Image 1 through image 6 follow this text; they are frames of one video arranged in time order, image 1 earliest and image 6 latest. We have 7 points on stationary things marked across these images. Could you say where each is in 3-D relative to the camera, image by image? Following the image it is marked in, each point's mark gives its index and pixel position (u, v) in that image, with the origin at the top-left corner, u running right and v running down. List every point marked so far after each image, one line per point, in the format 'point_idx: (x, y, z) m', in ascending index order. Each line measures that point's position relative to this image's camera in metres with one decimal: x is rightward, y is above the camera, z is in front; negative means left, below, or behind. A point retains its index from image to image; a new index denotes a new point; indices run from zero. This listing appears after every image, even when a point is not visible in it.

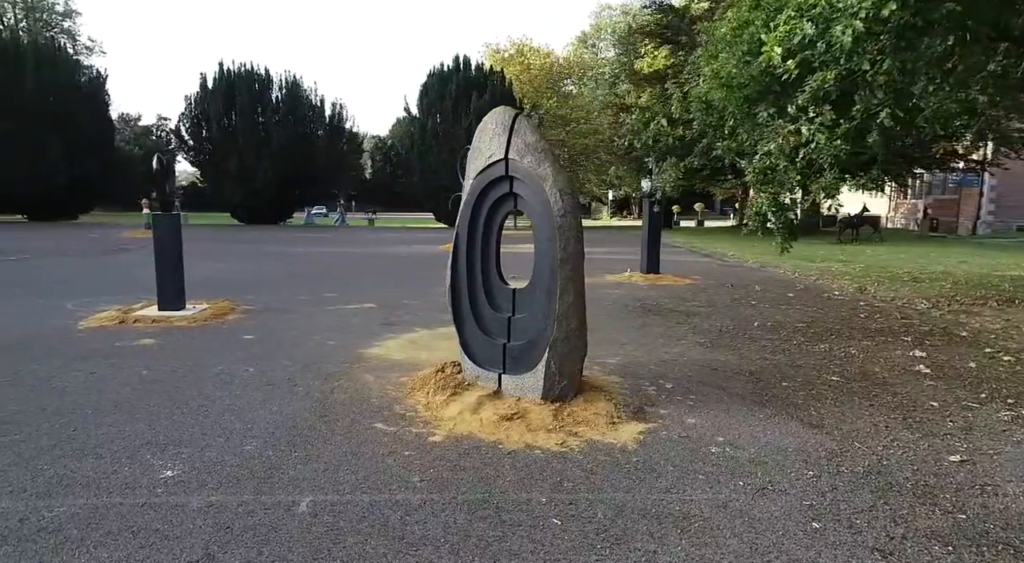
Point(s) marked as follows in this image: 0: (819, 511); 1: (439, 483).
0: (+1.4, -1.0, +3.1) m
1: (-0.4, -1.0, +3.3) m
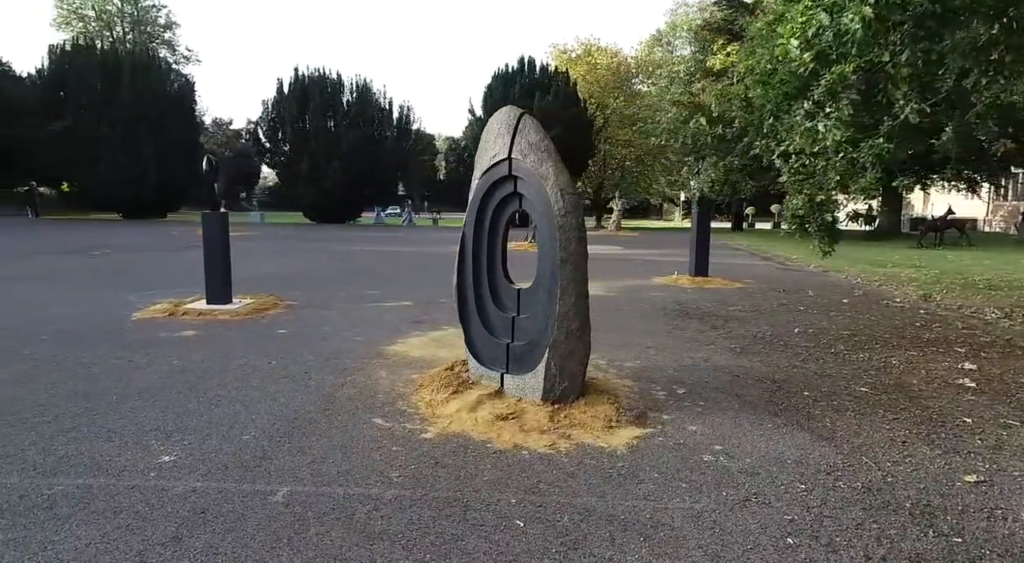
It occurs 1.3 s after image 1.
0: (+1.2, -1.0, +2.9) m
1: (-0.5, -1.0, +3.3) m
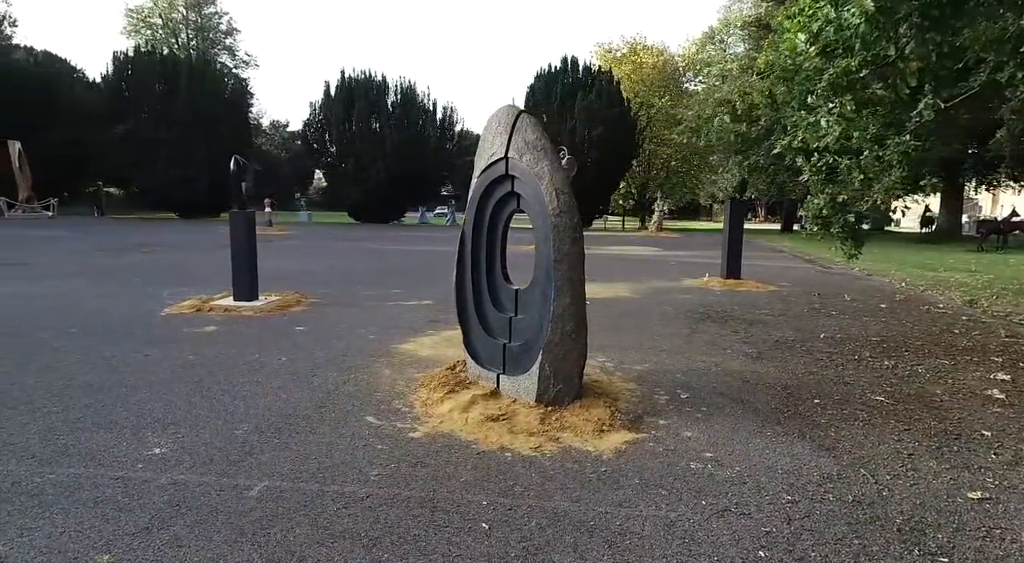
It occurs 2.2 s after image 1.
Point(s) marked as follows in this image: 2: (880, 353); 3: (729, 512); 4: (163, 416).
0: (+1.1, -1.1, +2.8) m
1: (-0.6, -1.0, +3.3) m
2: (+3.4, -0.7, +6.3) m
3: (+1.0, -1.0, +3.0) m
4: (-2.2, -0.8, +4.2) m
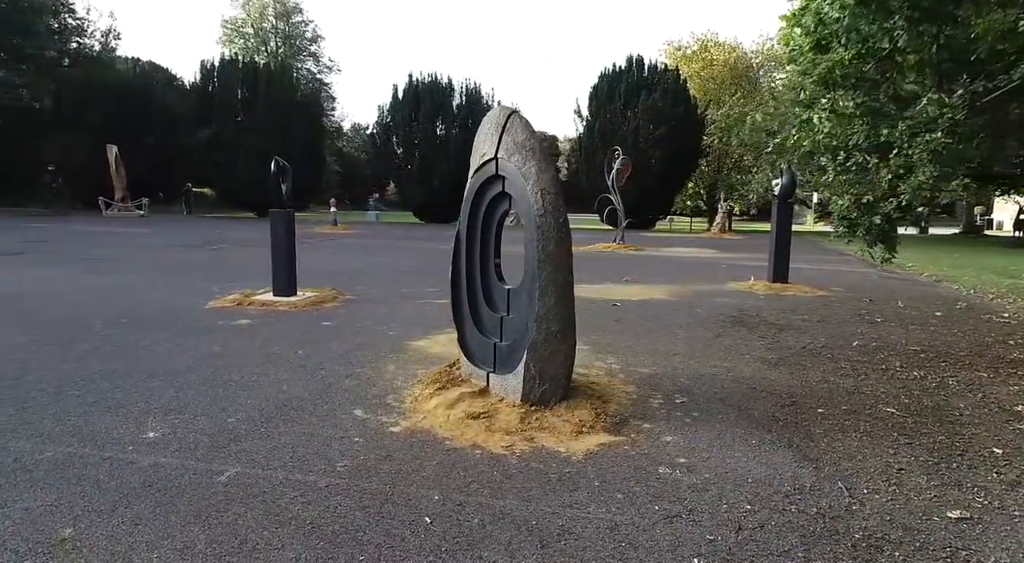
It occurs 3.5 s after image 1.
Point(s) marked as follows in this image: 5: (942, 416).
0: (+0.8, -1.1, +2.7) m
1: (-0.8, -1.0, +3.4) m
2: (+3.5, -0.7, +6.0) m
3: (+0.7, -1.0, +3.0) m
4: (-2.3, -0.8, +4.5) m
5: (+2.9, -0.9, +4.5) m
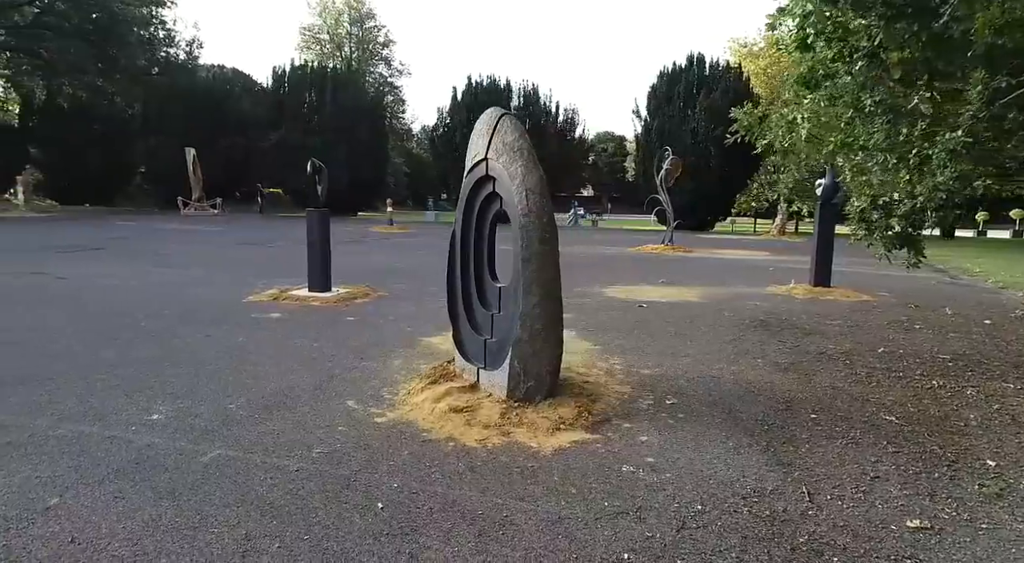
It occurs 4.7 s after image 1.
0: (+0.6, -1.1, +2.8) m
1: (-1.0, -0.9, +3.6) m
2: (+3.5, -0.8, +5.7) m
3: (+0.5, -1.0, +3.0) m
4: (-2.3, -0.8, +4.8) m
5: (+2.8, -0.9, +4.3) m
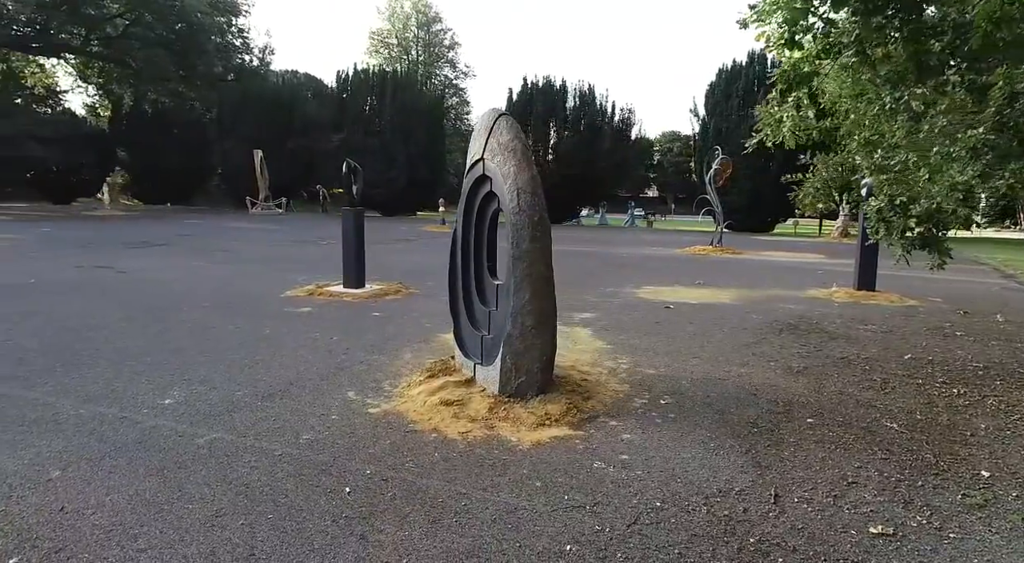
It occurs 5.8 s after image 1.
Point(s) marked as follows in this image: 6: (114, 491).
0: (+0.3, -1.1, +2.8) m
1: (-1.1, -0.9, +3.8) m
2: (+3.6, -0.8, +5.5) m
3: (+0.3, -1.0, +3.1) m
4: (-2.3, -0.7, +5.1) m
5: (+2.7, -0.9, +4.2) m
6: (-1.8, -1.0, +3.2) m
